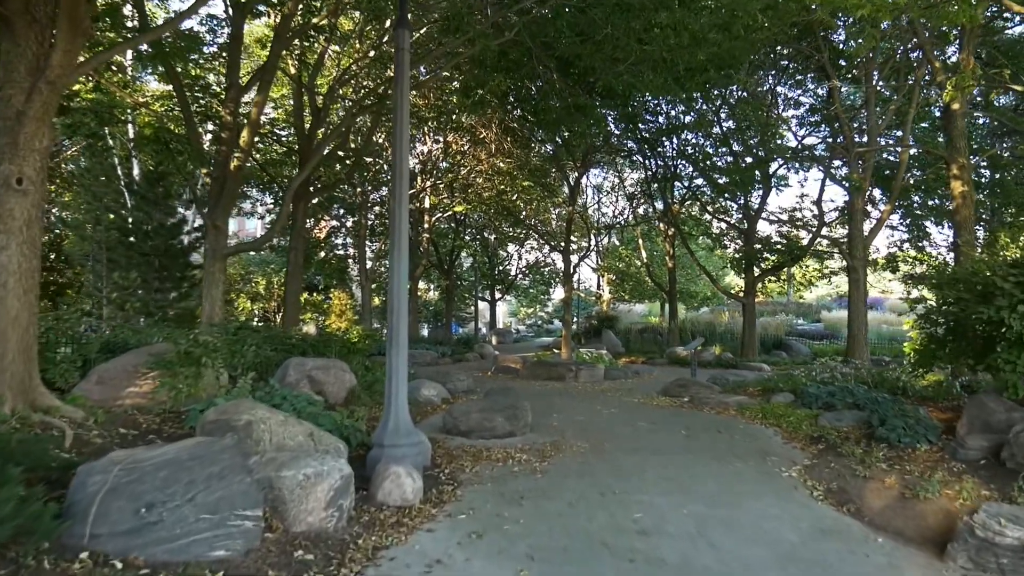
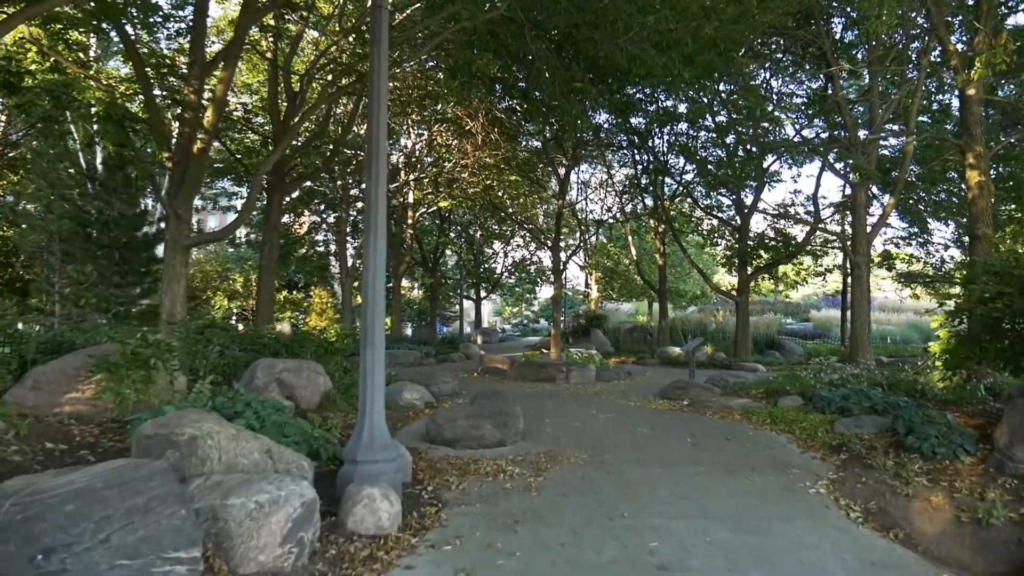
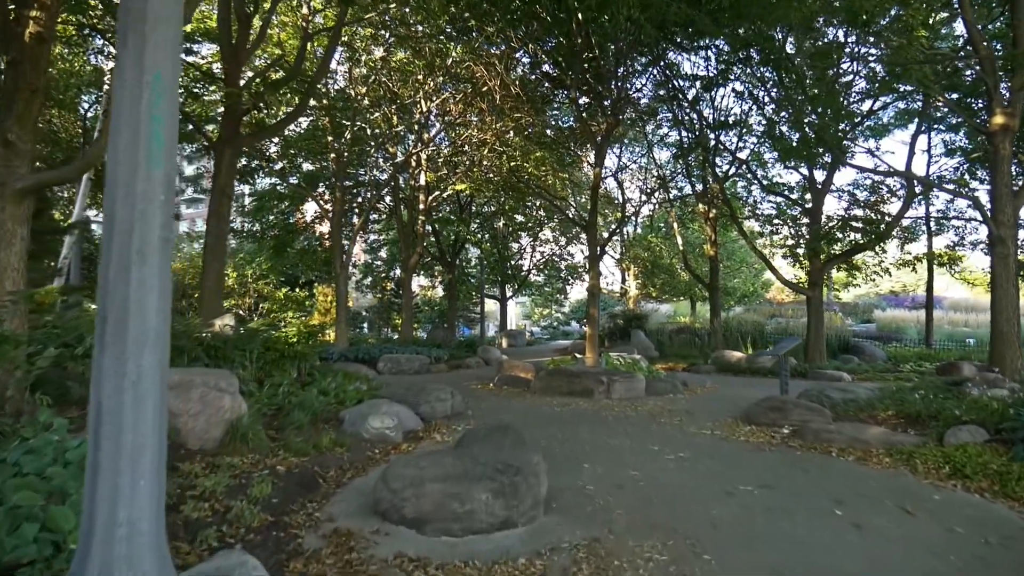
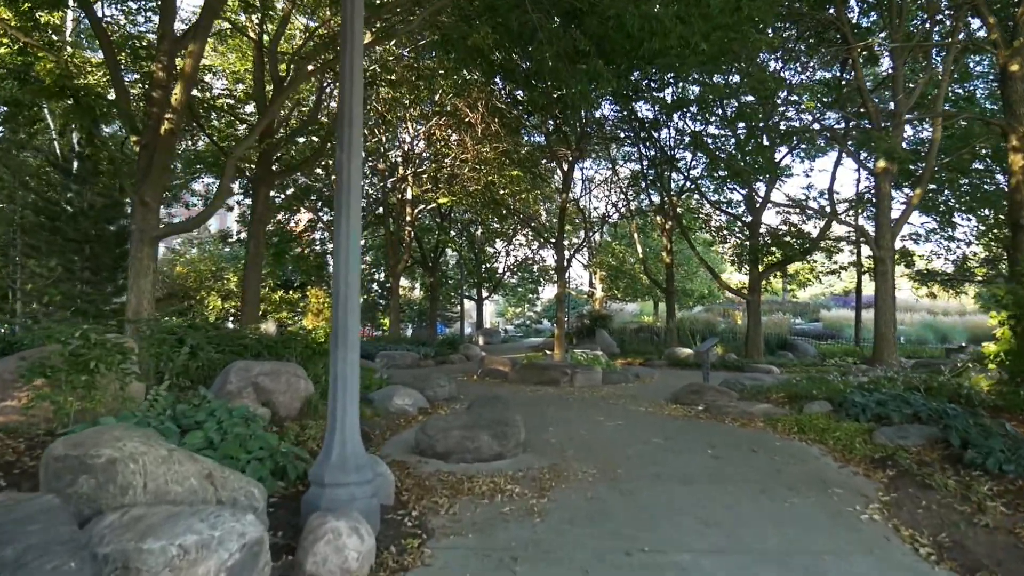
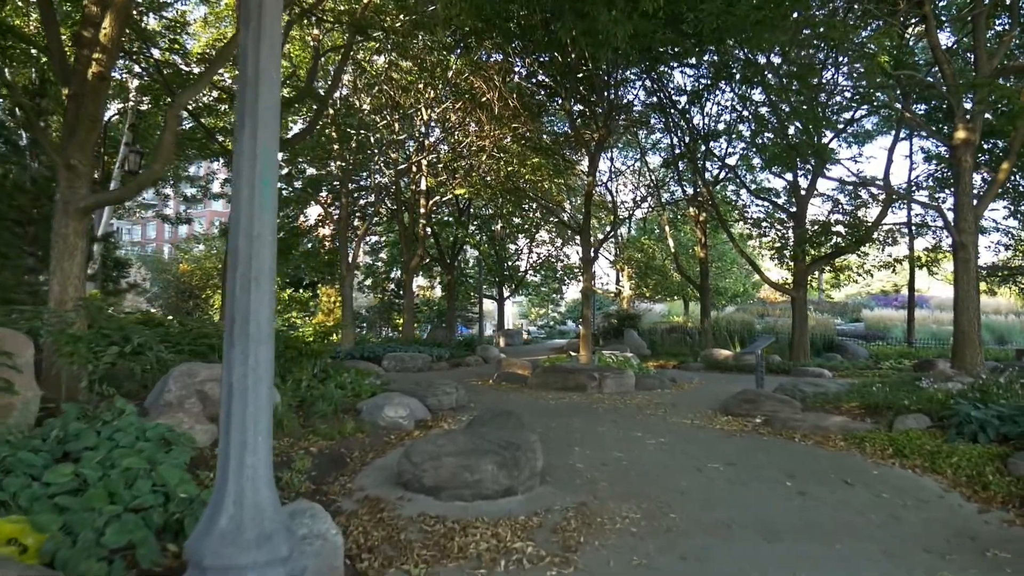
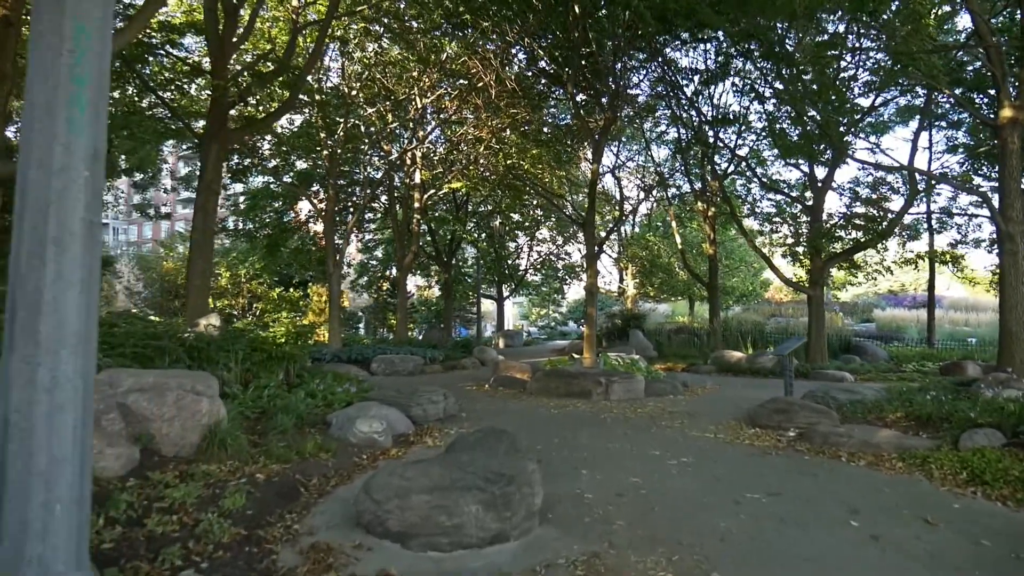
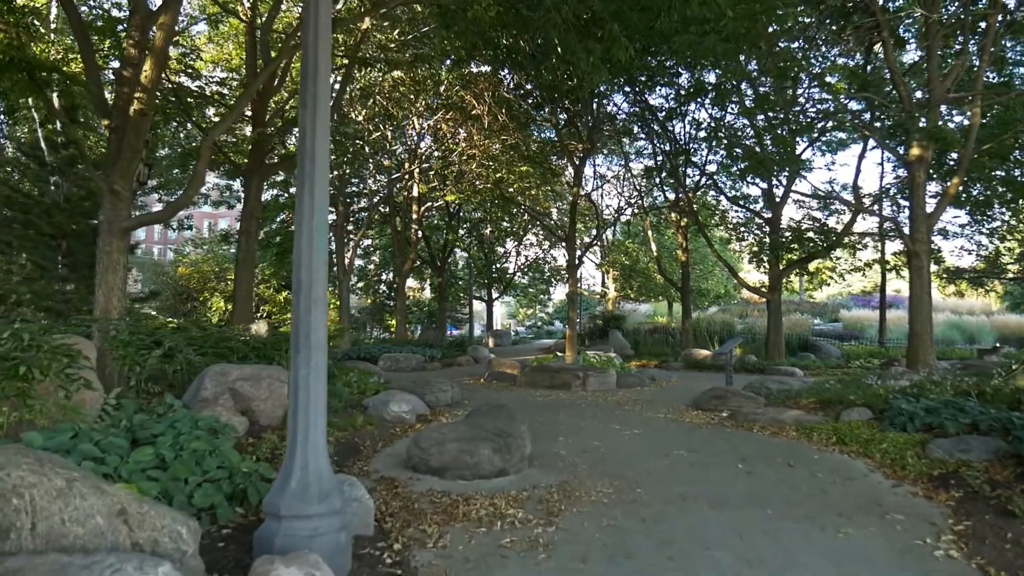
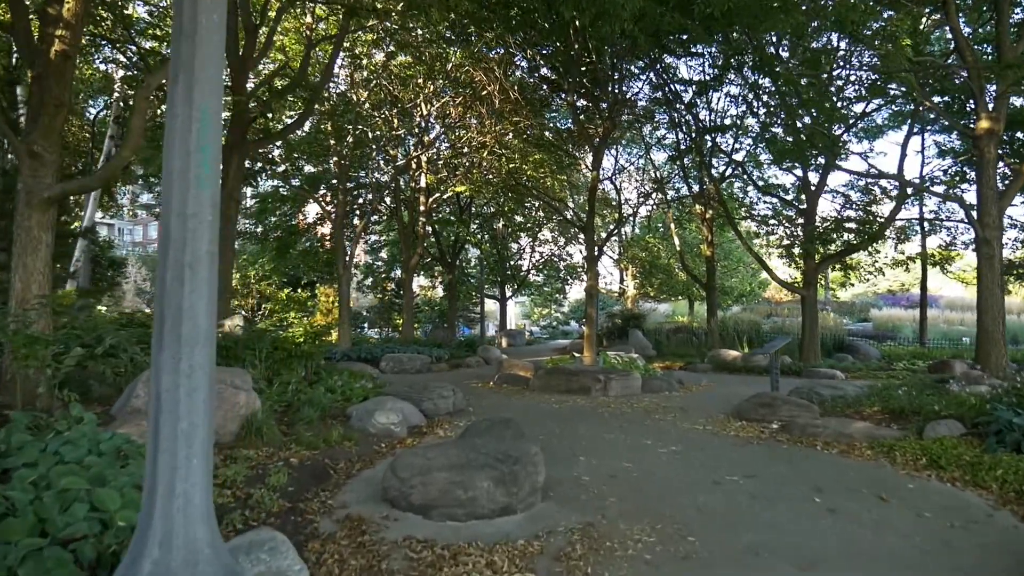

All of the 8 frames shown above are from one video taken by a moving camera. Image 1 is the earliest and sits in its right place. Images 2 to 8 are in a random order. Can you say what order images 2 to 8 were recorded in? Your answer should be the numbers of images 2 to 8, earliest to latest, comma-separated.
2, 4, 7, 5, 8, 3, 6
